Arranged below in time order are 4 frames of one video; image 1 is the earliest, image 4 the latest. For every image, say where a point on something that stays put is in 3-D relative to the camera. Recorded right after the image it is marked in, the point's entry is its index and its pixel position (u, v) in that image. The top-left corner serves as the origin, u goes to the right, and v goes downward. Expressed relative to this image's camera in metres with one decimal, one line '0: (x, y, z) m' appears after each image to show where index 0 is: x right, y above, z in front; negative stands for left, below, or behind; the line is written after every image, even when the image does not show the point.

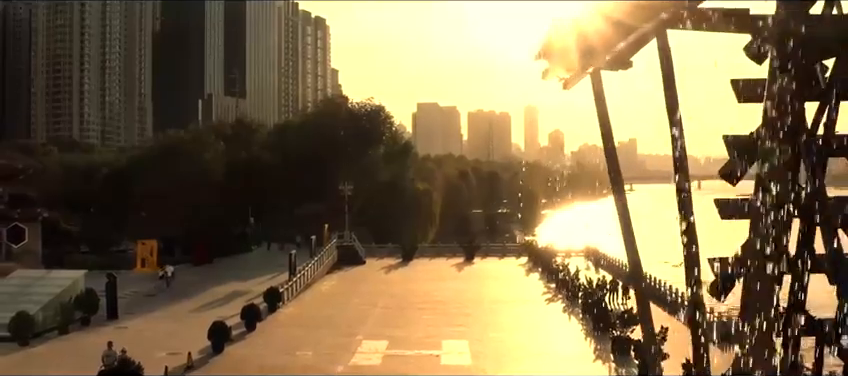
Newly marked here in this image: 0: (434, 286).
0: (+0.2, -2.0, +18.4) m
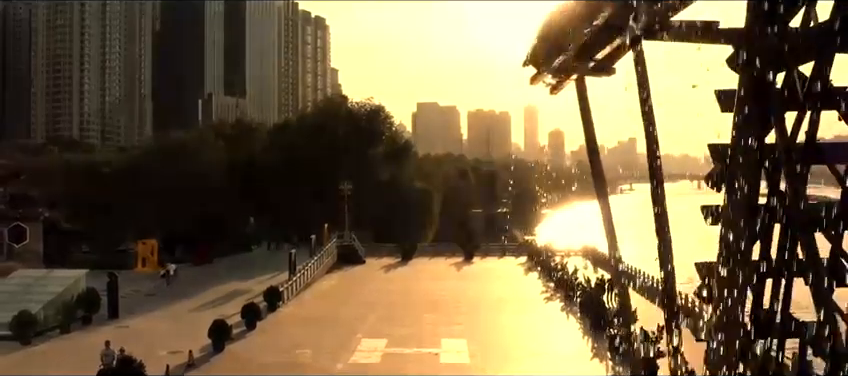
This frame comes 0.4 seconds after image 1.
0: (+0.2, -2.0, +18.5) m
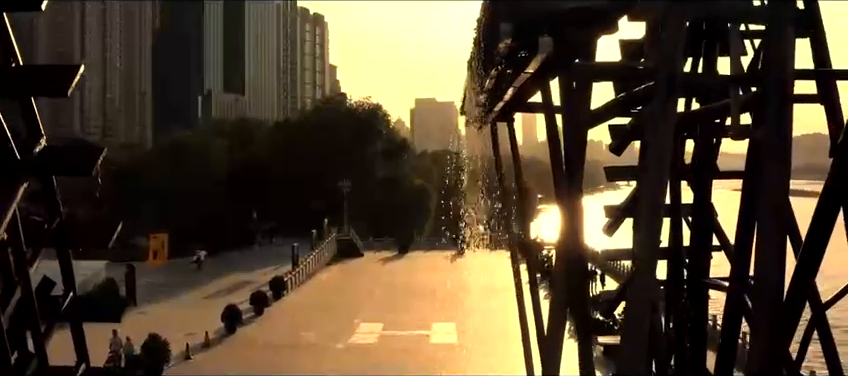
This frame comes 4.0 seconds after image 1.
0: (+0.1, -1.9, +20.0) m
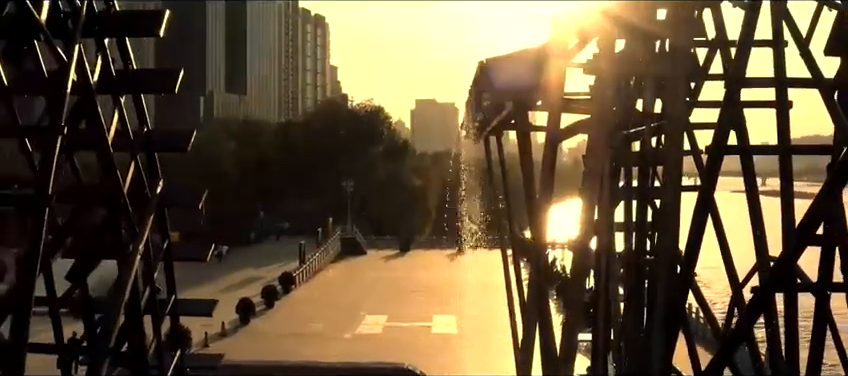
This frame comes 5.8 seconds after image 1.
0: (+0.1, -1.9, +21.0) m
